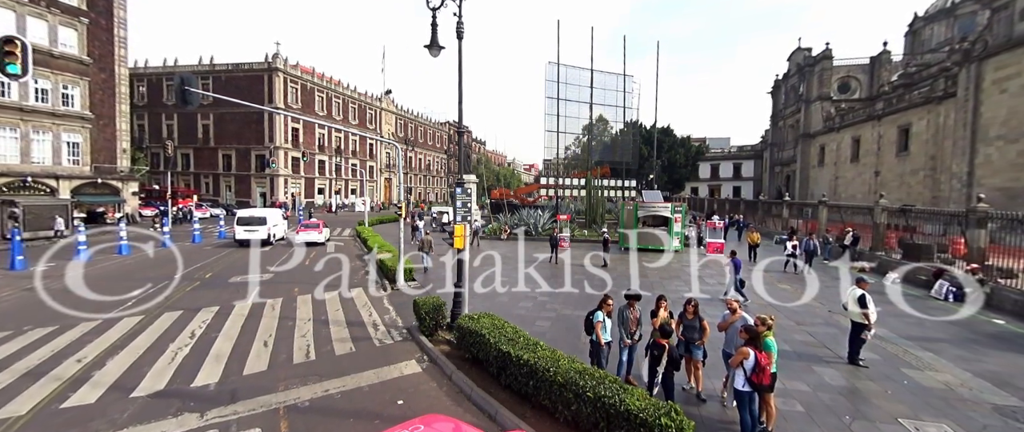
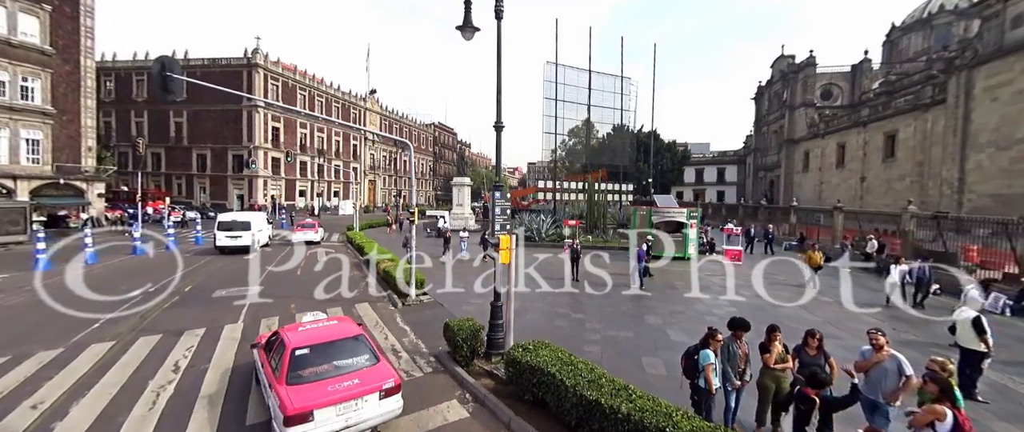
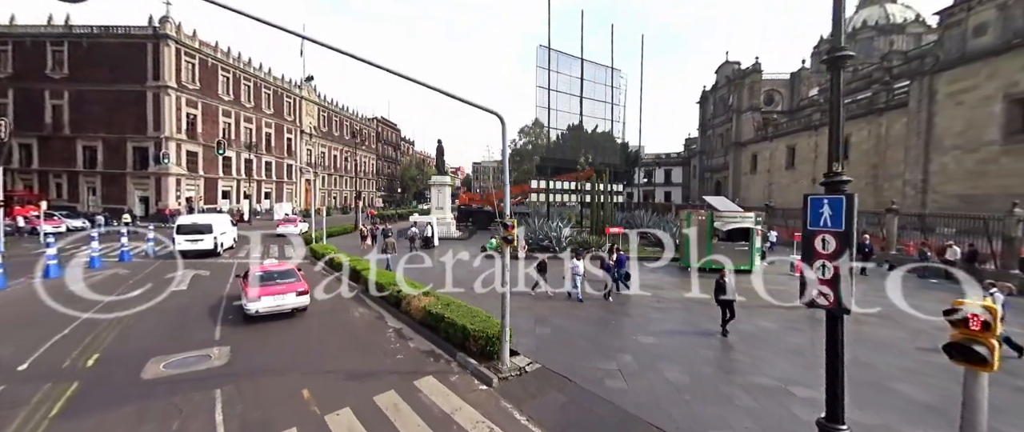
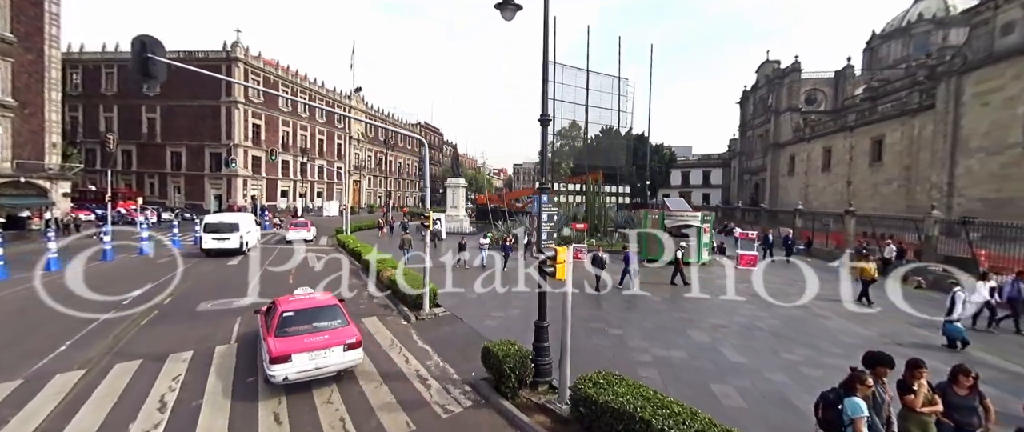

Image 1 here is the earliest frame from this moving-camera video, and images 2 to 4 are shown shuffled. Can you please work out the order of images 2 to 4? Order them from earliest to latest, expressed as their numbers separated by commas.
2, 4, 3
